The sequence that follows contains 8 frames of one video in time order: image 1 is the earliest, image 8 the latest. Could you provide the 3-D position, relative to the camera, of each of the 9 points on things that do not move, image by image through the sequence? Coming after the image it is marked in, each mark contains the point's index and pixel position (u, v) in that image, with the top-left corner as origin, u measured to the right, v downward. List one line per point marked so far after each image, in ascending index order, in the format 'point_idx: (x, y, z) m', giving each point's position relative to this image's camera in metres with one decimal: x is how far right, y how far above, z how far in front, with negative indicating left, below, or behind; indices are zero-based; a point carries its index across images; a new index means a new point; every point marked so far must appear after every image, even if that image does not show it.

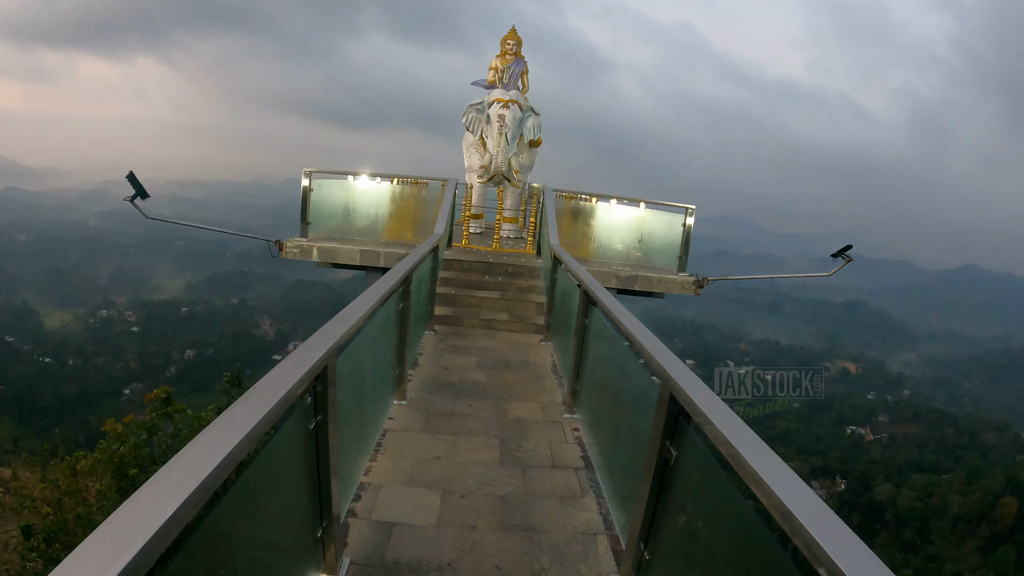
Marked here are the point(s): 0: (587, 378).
0: (+0.6, -0.8, +4.4) m
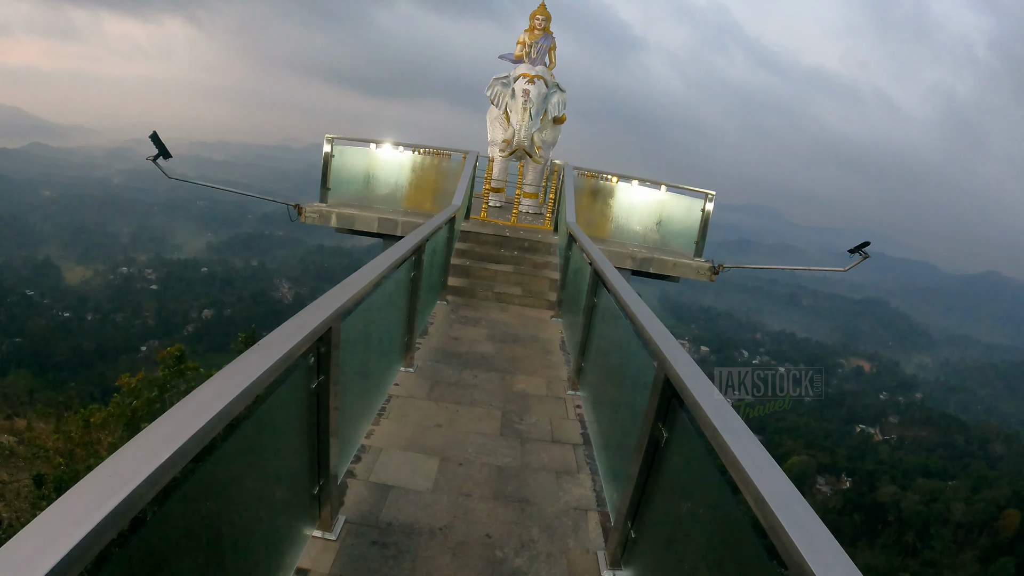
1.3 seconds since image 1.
0: (+0.7, -0.6, +4.4) m
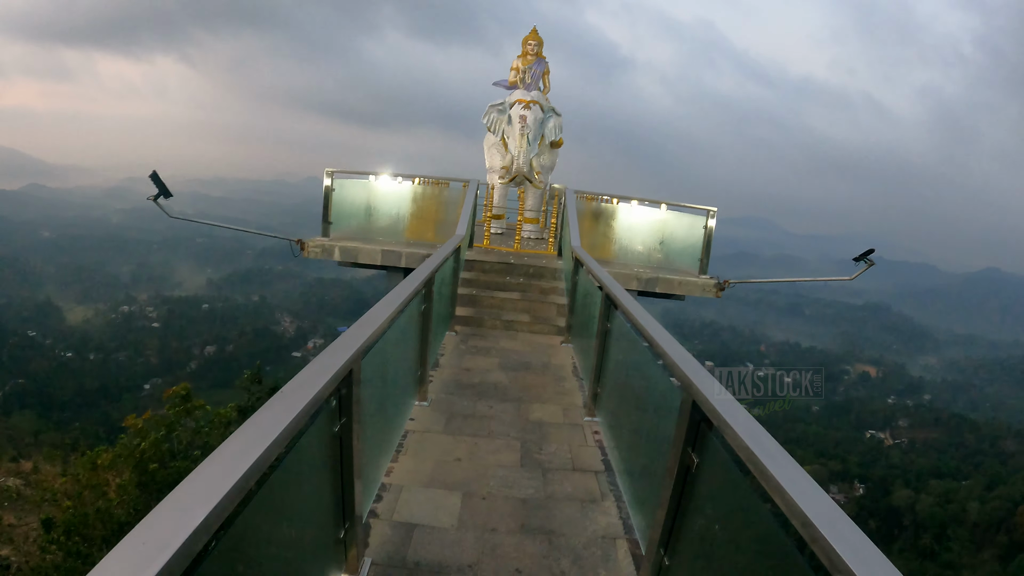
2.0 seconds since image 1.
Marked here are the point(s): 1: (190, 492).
0: (+0.8, -0.8, +4.4) m
1: (-0.9, -0.6, +1.4) m
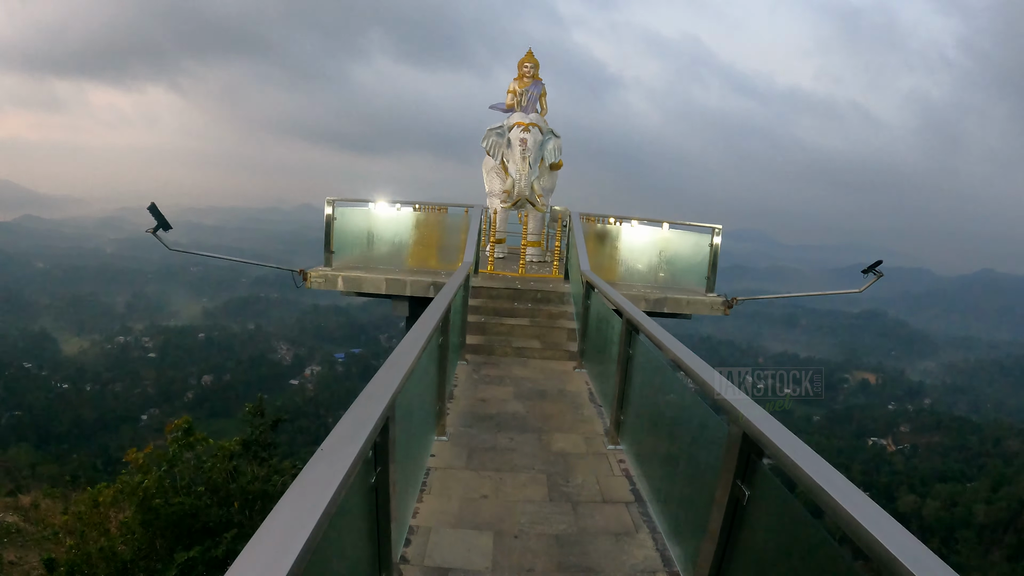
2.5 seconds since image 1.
0: (+1.0, -1.0, +4.3) m
1: (-0.7, -0.7, +1.4) m
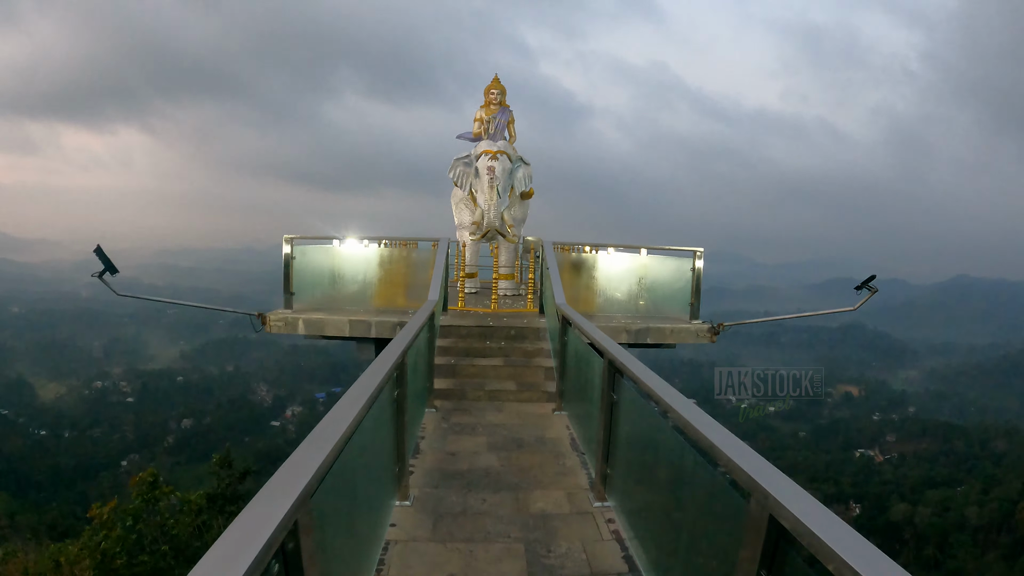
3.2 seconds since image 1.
0: (+0.8, -1.3, +3.8) m
1: (-0.8, -0.9, +0.8) m
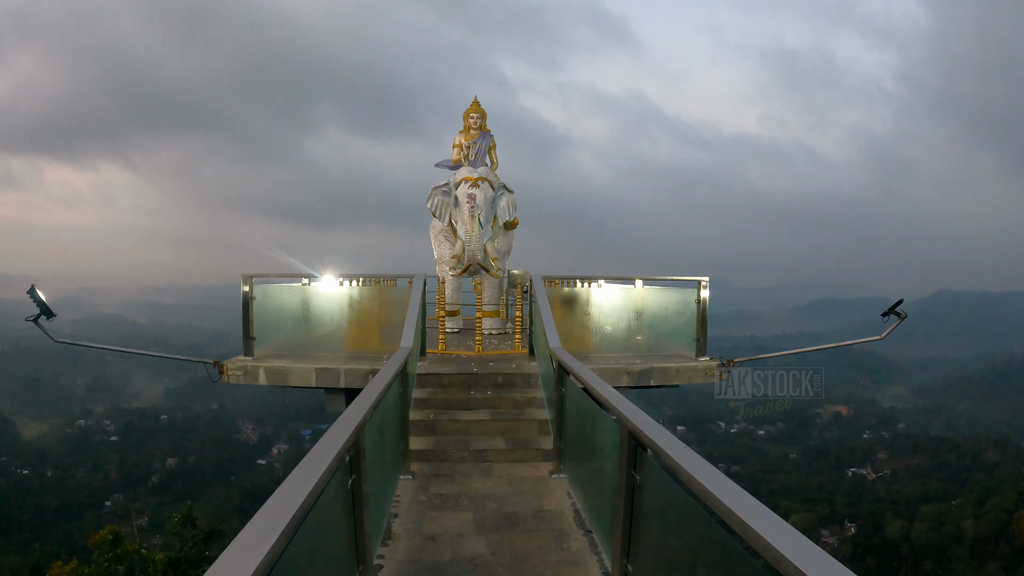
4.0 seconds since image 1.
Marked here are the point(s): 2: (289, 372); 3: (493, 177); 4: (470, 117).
0: (+0.7, -1.6, +3.0) m
1: (-0.7, -1.1, -0.1) m
2: (-3.1, -1.1, +7.2) m
3: (-0.3, +1.9, +9.0) m
4: (-0.8, +3.3, +10.2) m
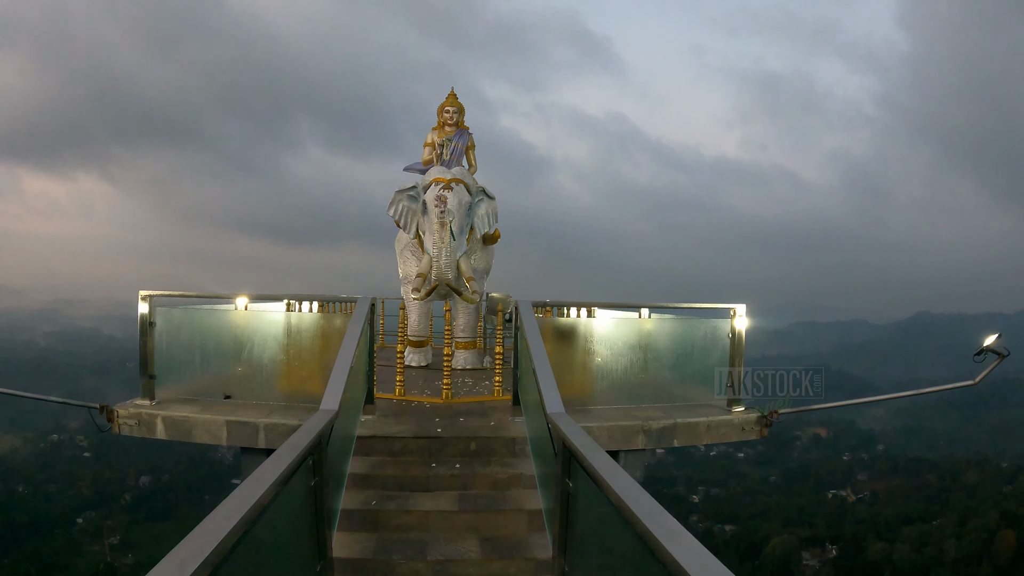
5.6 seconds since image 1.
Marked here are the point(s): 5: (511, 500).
0: (+0.7, -1.7, +1.4) m
1: (-0.7, -1.1, -1.7) m
2: (-3.3, -1.4, +5.4) m
3: (-0.6, +1.6, +7.5) m
4: (-1.2, +2.9, +8.6) m
5: (0.0, -1.6, +3.9) m
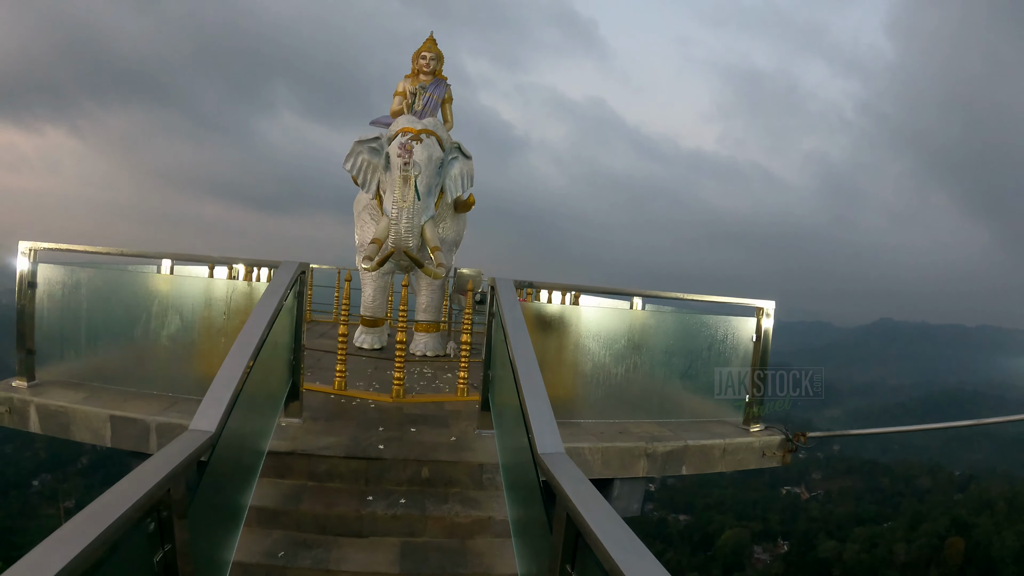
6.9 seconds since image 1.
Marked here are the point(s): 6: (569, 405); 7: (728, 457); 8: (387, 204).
0: (+0.6, -1.7, +0.4) m
1: (-0.6, -1.1, -2.8) m
2: (-3.5, -1.0, +4.3) m
3: (-0.8, +1.9, +6.3) m
4: (-1.3, +3.2, +7.4) m
5: (-0.2, -1.4, +2.9) m
6: (+0.5, -1.0, +4.6) m
7: (+1.7, -1.3, +4.1) m
8: (-1.3, +0.9, +5.5) m
